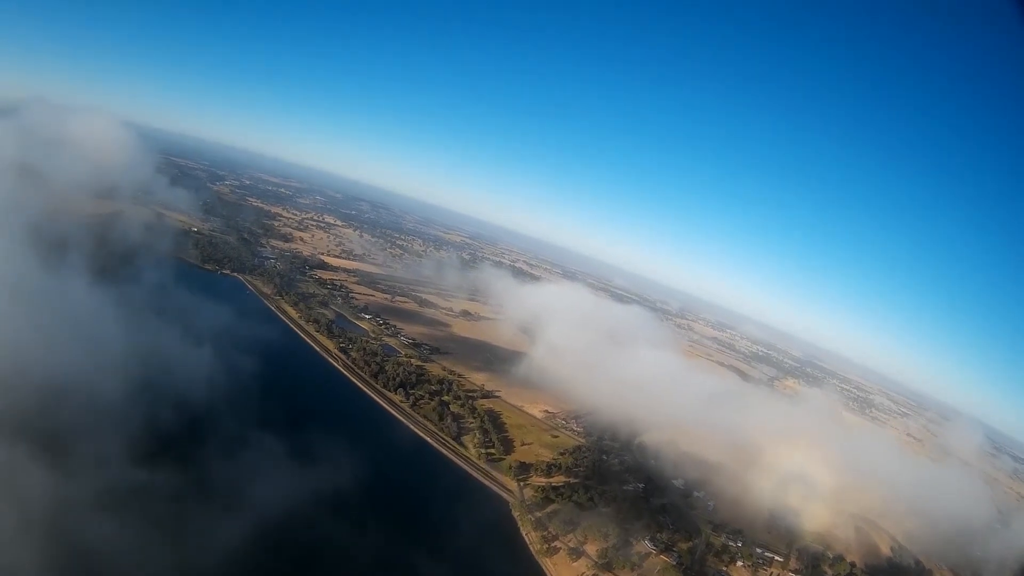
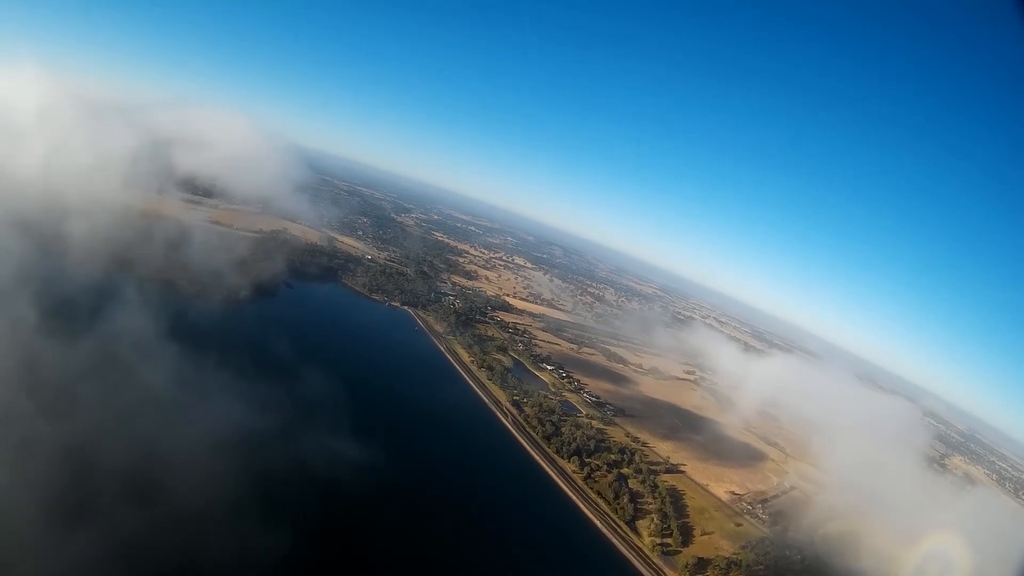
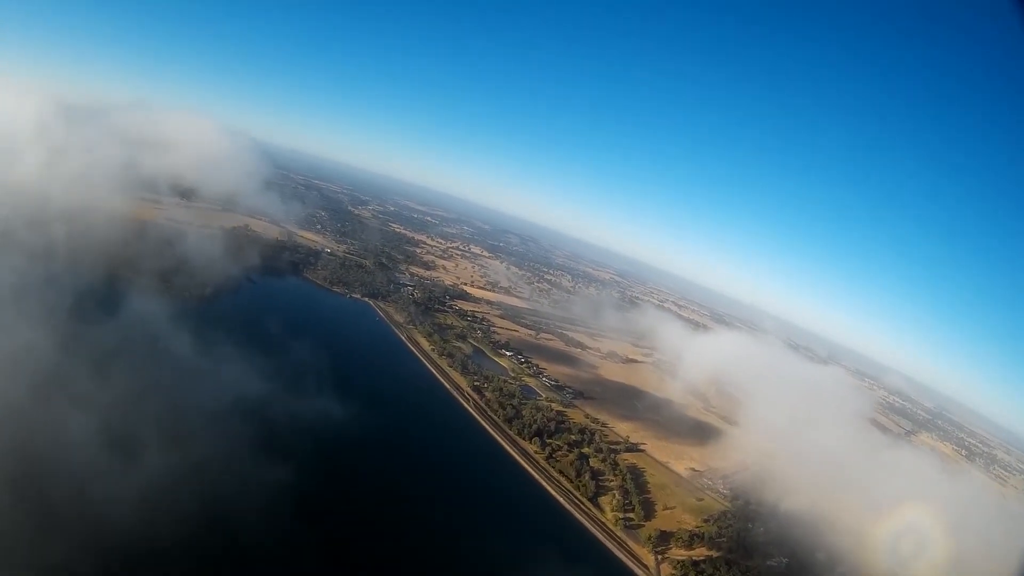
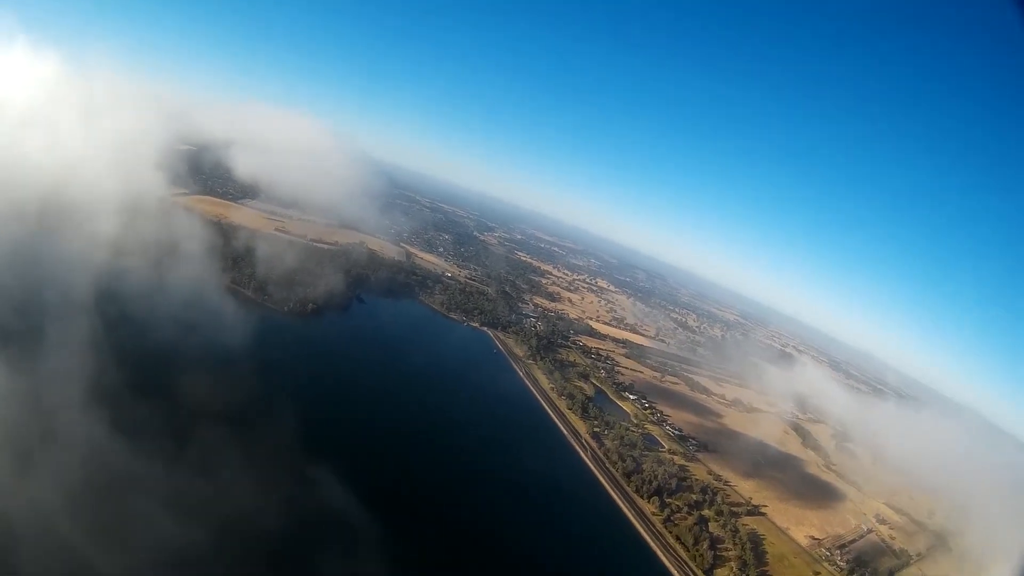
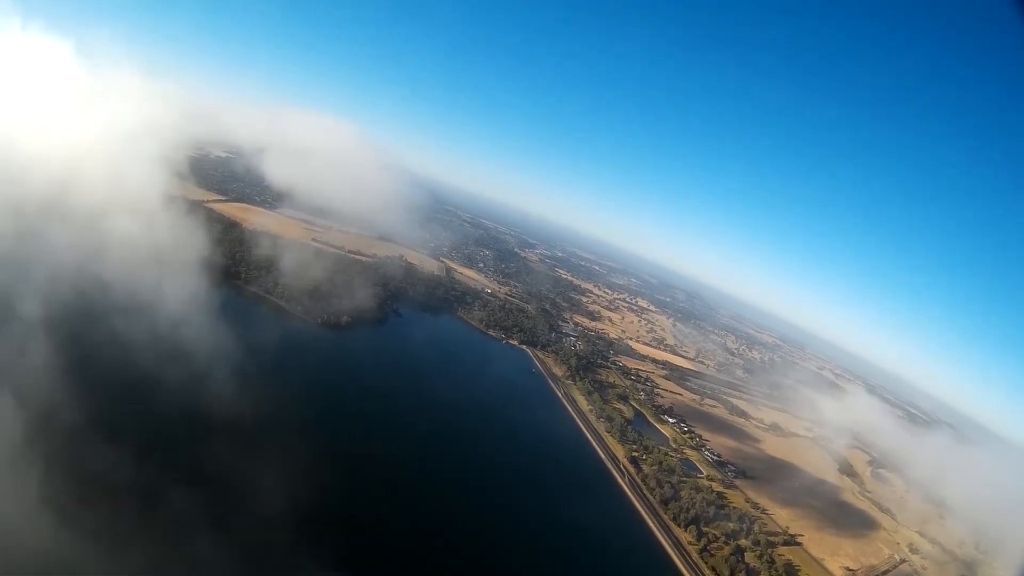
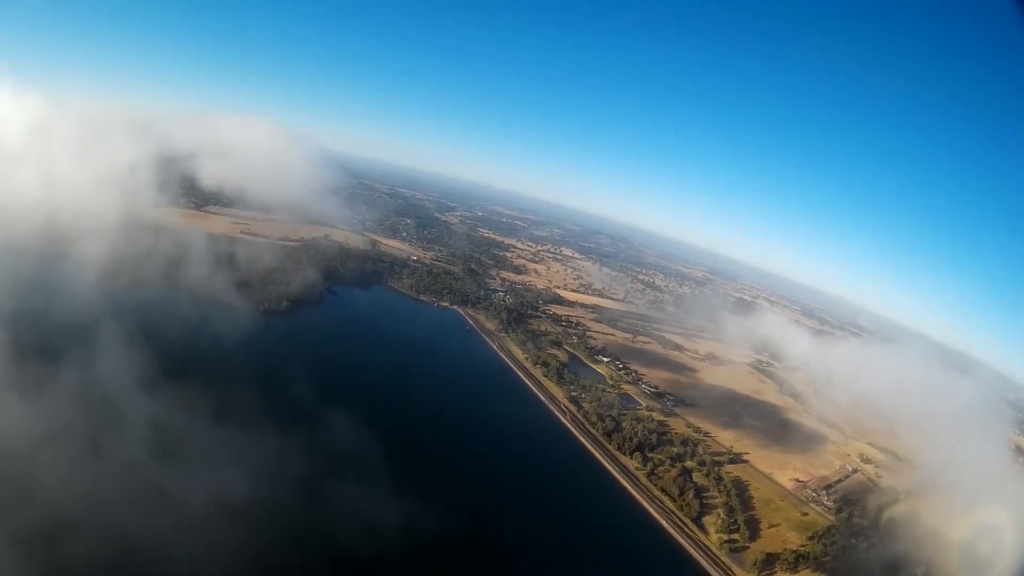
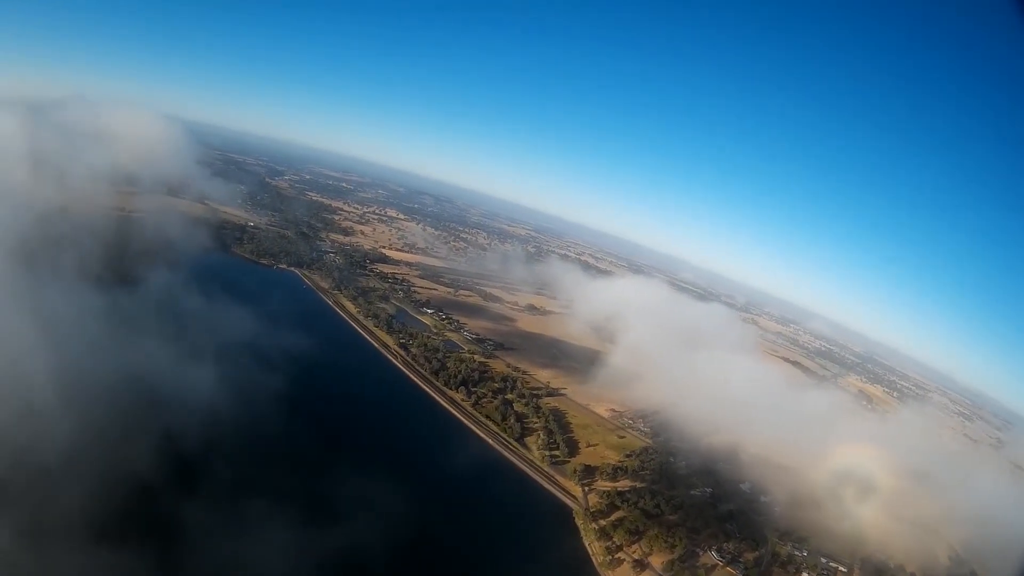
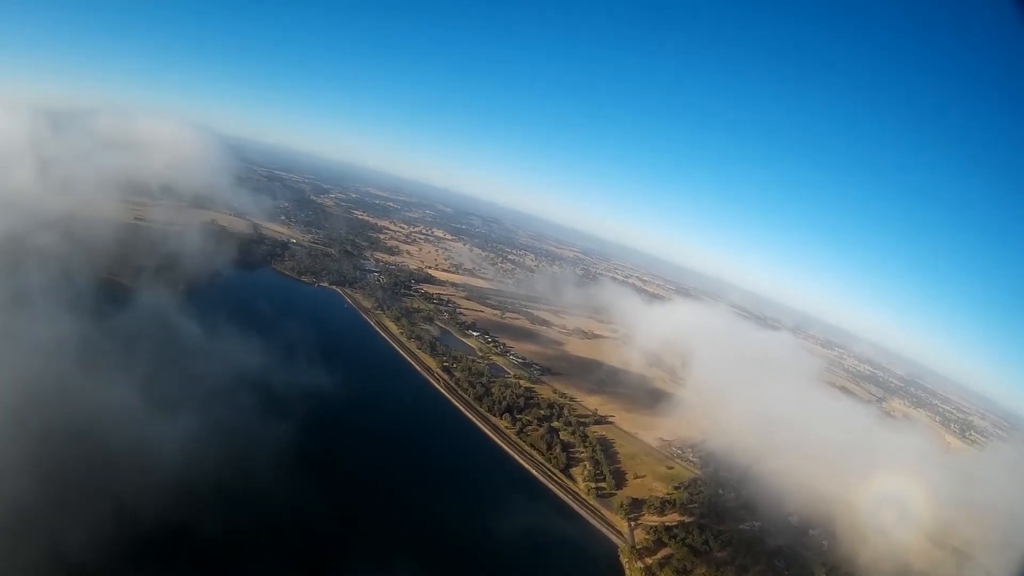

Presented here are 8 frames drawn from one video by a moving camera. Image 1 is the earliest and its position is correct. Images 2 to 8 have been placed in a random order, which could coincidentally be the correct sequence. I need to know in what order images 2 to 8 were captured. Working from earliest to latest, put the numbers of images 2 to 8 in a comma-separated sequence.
7, 8, 3, 2, 6, 4, 5
